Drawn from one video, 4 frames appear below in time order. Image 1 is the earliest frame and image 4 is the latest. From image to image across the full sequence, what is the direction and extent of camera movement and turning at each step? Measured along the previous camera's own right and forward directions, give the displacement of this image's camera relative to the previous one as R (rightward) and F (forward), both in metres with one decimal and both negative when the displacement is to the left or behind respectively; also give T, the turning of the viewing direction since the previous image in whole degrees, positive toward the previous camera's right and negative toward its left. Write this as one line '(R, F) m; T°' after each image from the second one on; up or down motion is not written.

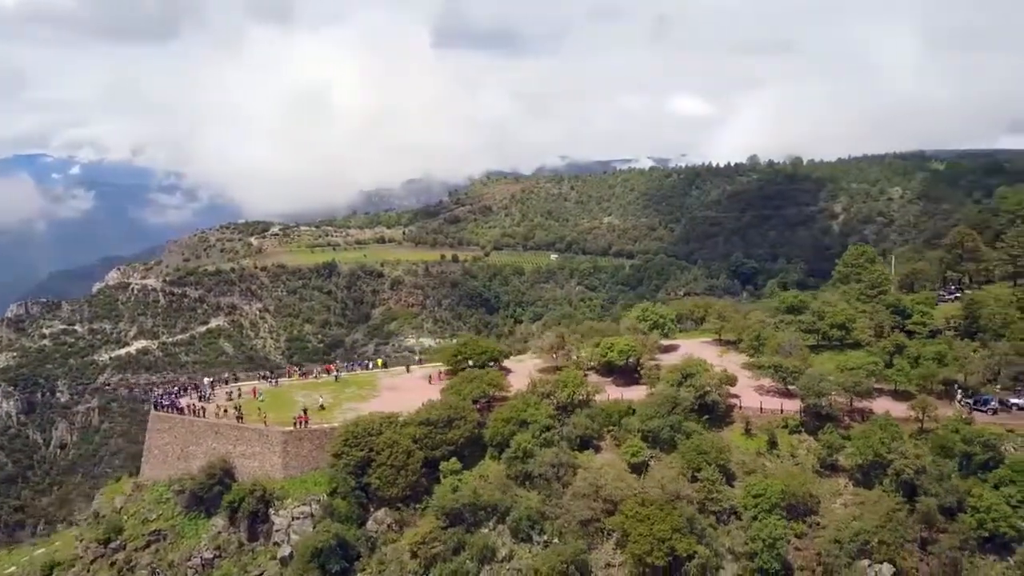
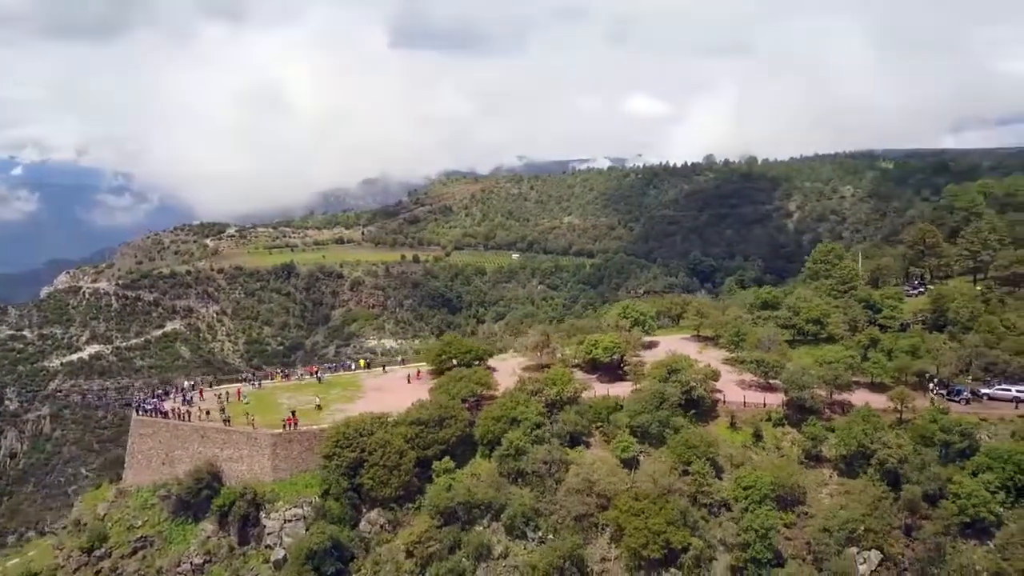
(-1.4, -0.2) m; +3°
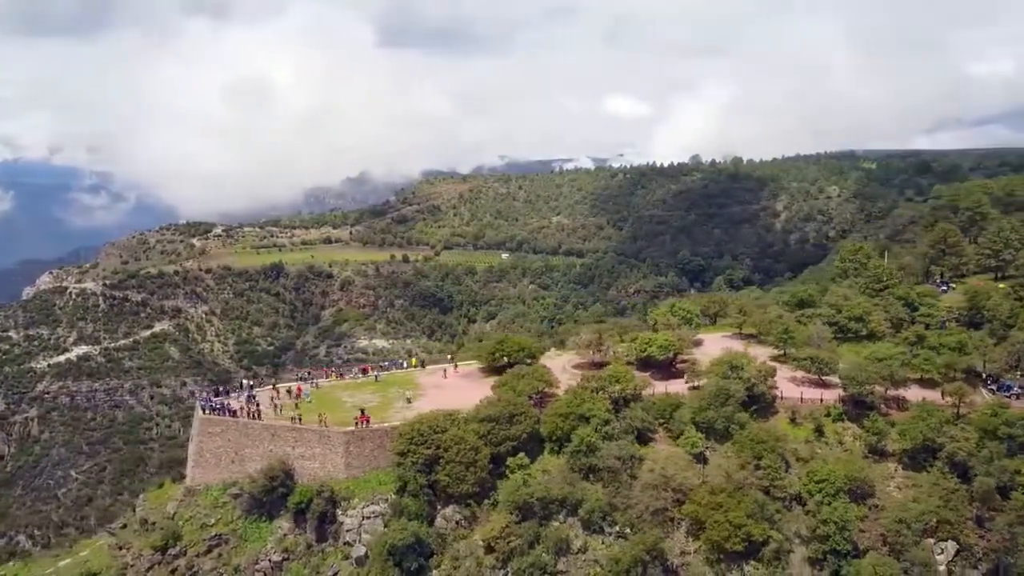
(-3.9, -0.4) m; +1°
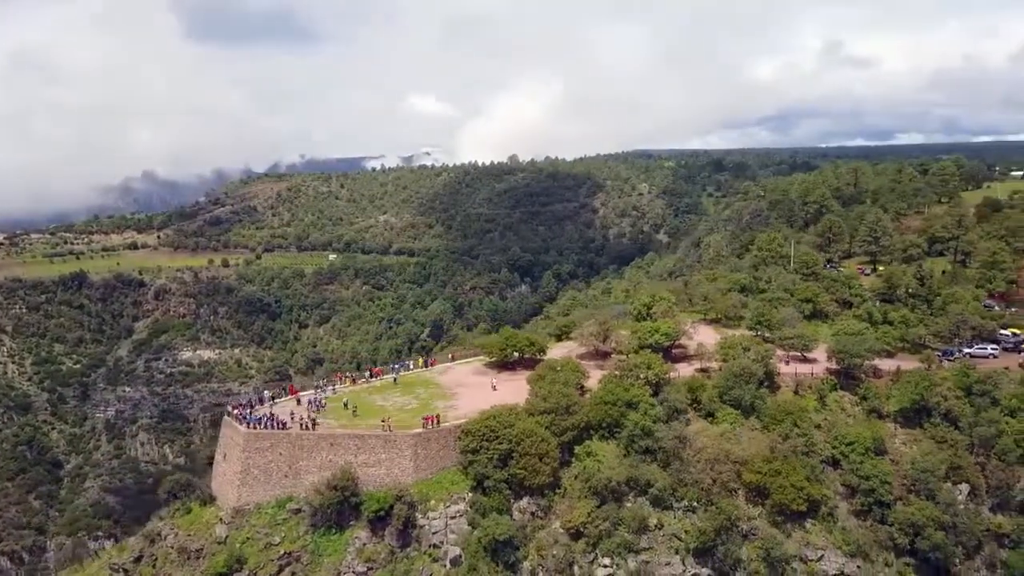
(-11.1, +0.5) m; +14°
